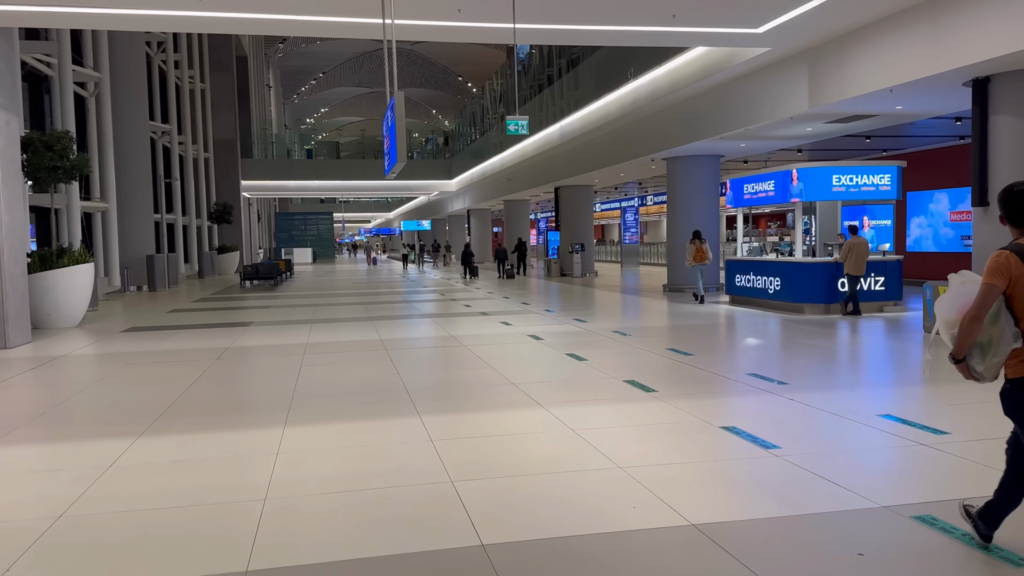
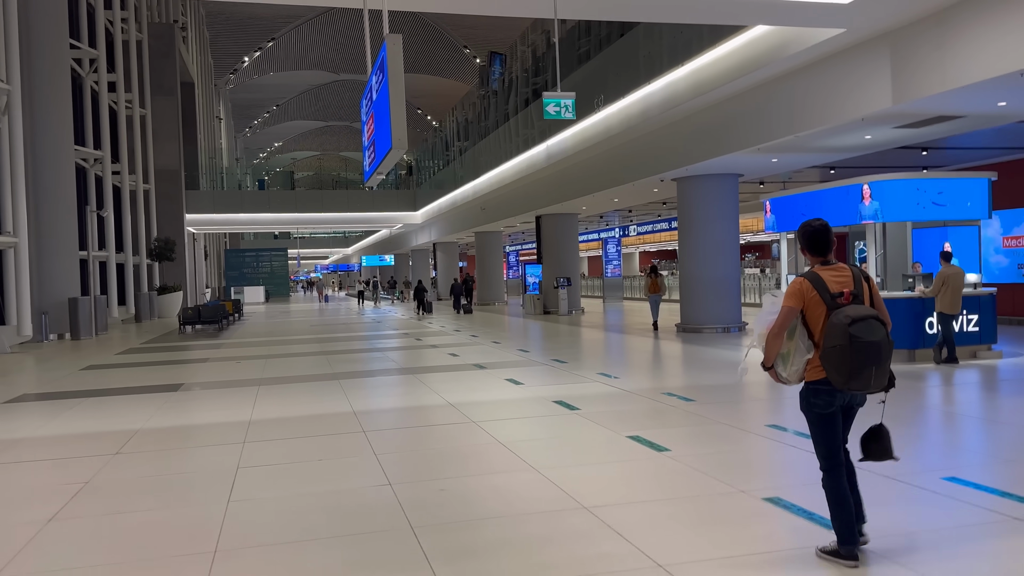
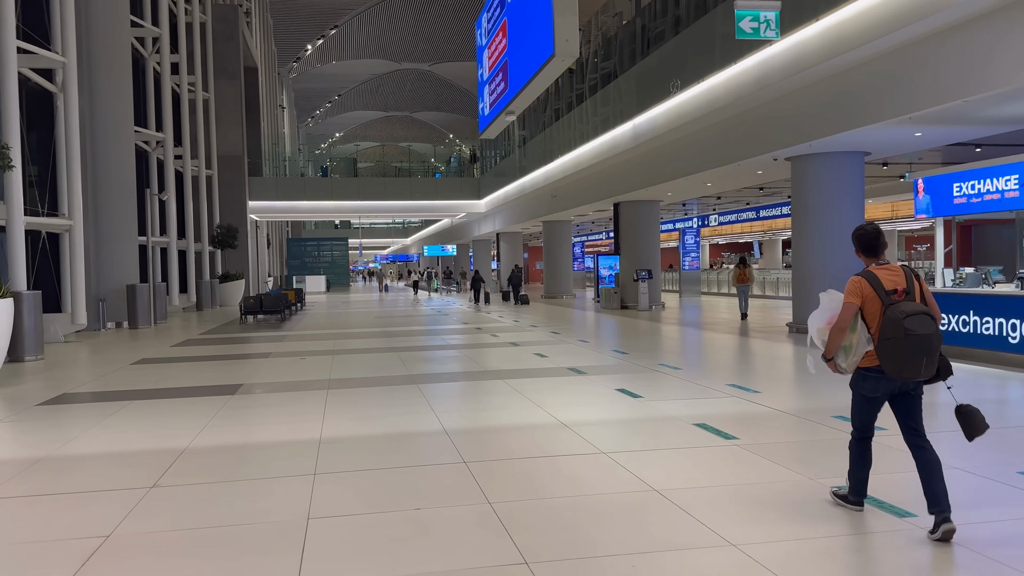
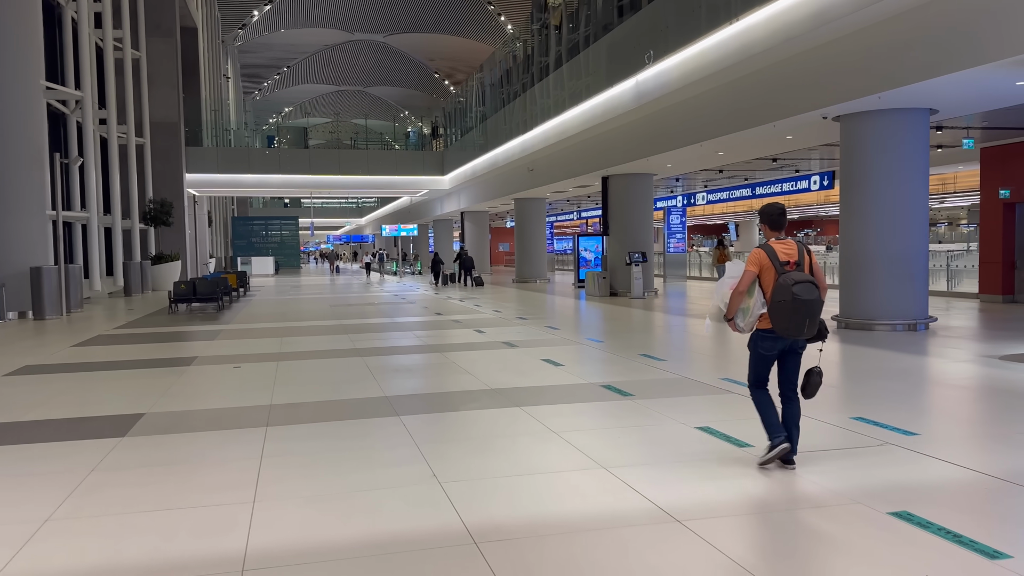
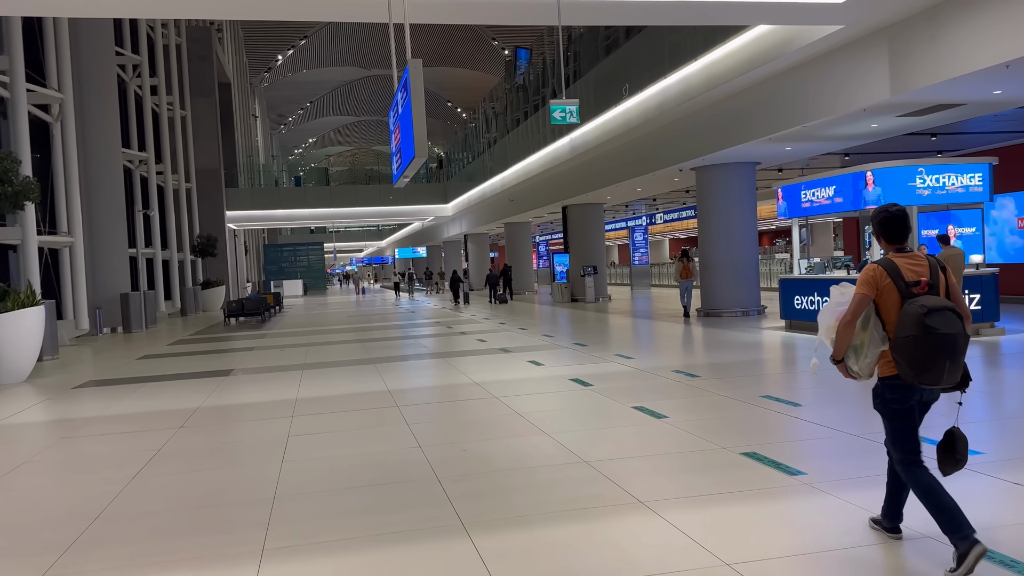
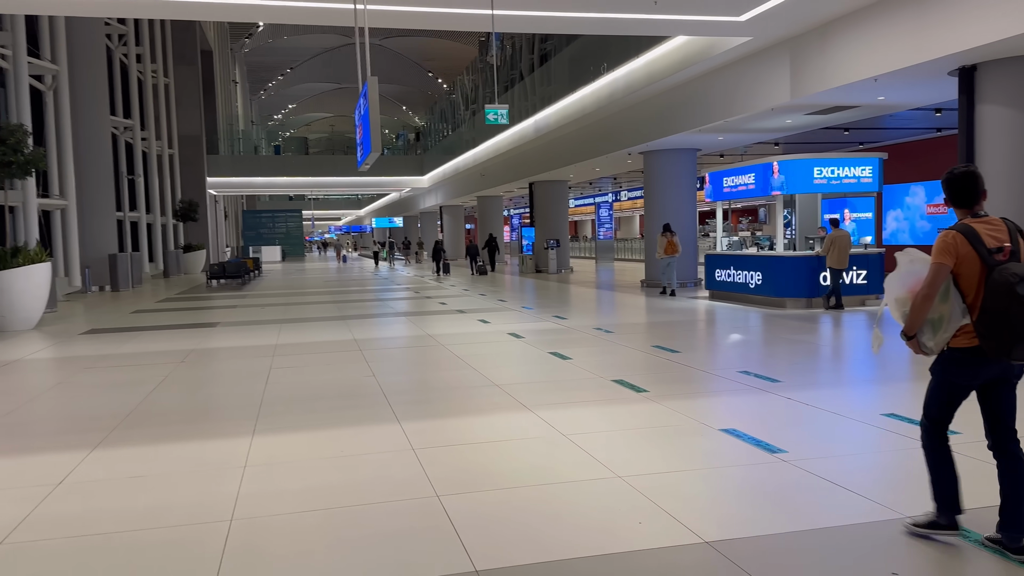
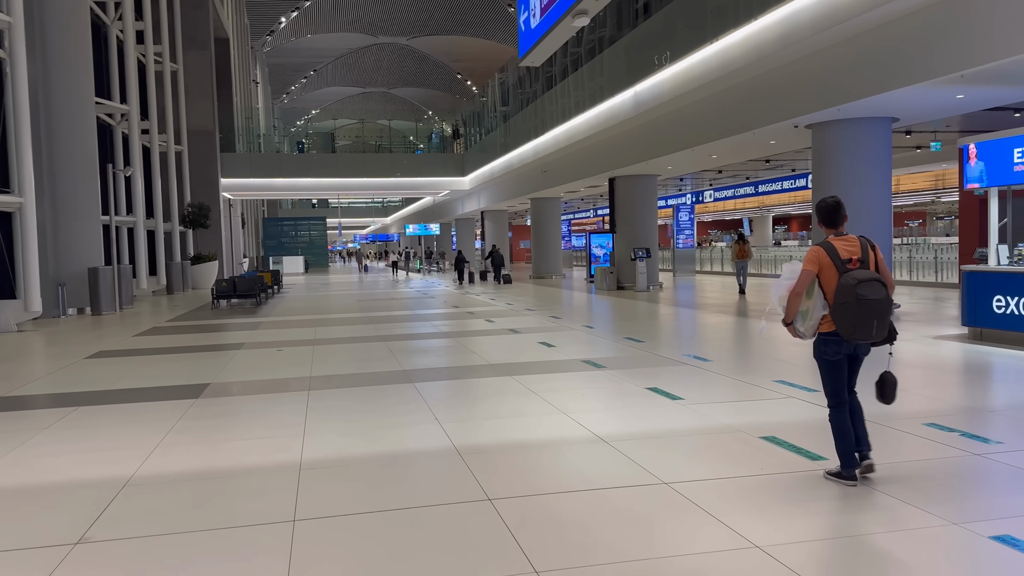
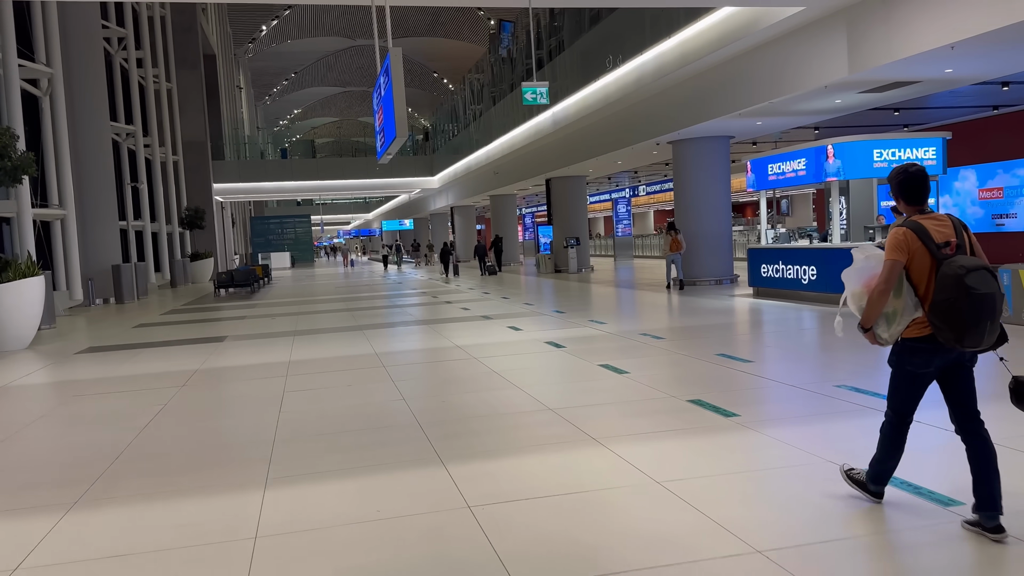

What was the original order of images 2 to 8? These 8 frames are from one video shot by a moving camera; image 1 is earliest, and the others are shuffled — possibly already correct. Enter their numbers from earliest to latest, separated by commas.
6, 8, 5, 2, 3, 7, 4
